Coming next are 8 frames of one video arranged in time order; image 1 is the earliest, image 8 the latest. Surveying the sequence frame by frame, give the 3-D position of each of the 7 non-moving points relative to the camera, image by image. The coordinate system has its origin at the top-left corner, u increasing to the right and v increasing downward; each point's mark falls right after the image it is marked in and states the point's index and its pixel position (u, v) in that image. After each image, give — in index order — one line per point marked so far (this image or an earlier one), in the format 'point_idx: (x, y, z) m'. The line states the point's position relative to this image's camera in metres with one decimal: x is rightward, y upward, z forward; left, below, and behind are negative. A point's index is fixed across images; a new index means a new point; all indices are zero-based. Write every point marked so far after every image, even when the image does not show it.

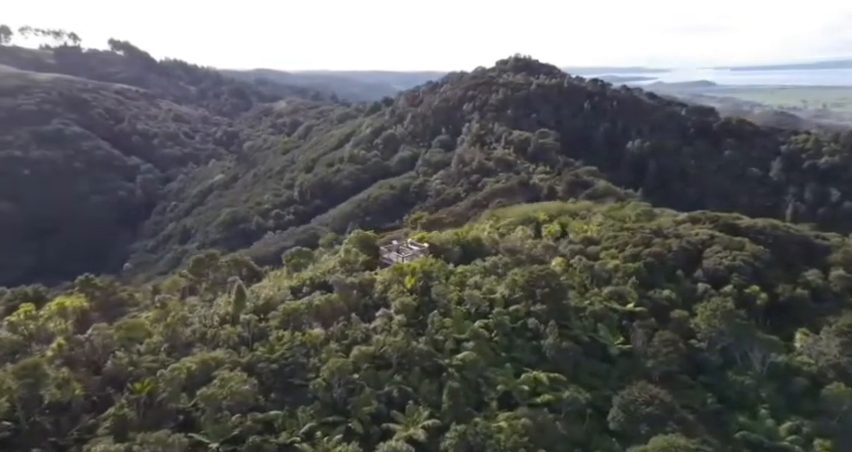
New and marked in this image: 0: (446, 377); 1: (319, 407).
0: (+0.6, -5.4, +19.9) m
1: (-3.5, -6.0, +18.5) m
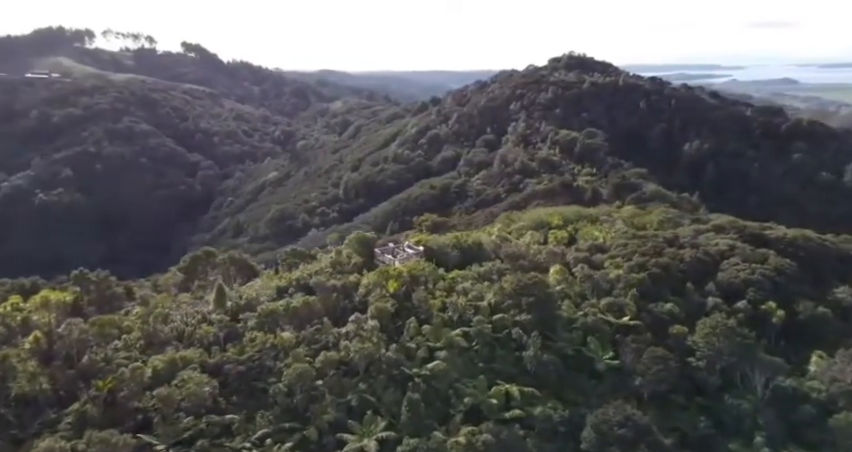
0: (-0.6, -5.6, +19.2) m
1: (-4.8, -6.1, +18.2) m
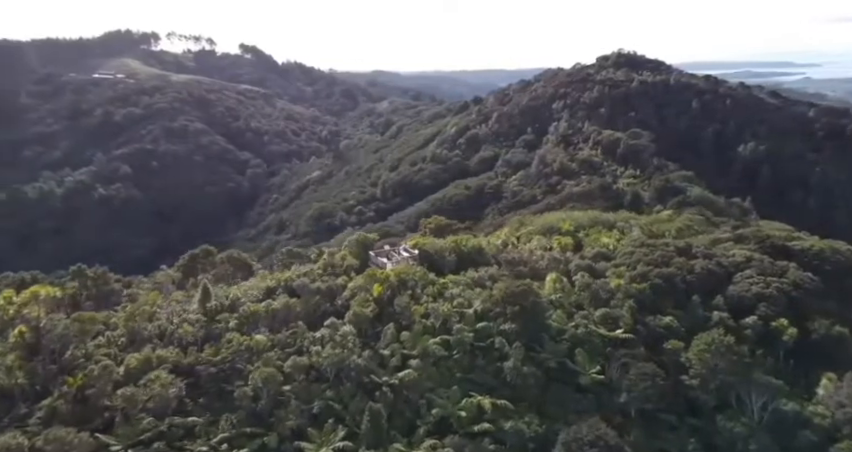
0: (-1.7, -5.8, +18.7) m
1: (-5.9, -6.2, +18.1) m
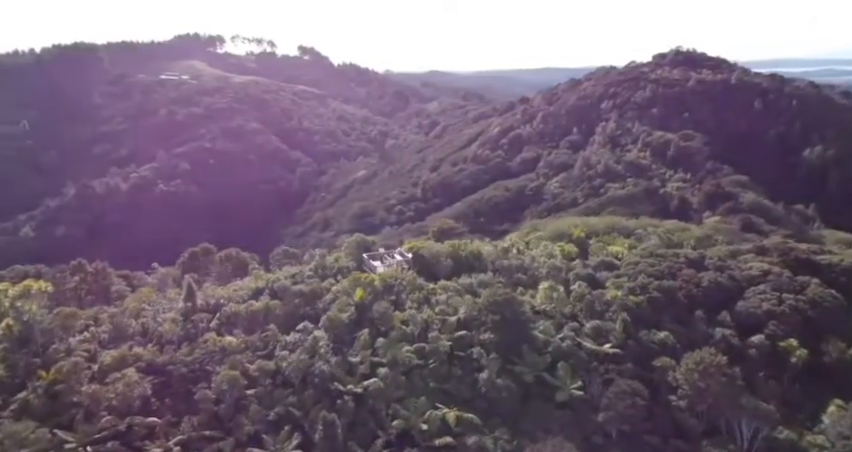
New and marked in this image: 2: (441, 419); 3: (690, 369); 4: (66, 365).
0: (-2.9, -5.9, +18.3) m
1: (-7.2, -6.2, +18.0) m
2: (+0.5, -6.3, +18.2) m
3: (+9.2, -5.0, +19.4) m
4: (-12.2, -4.7, +19.1) m
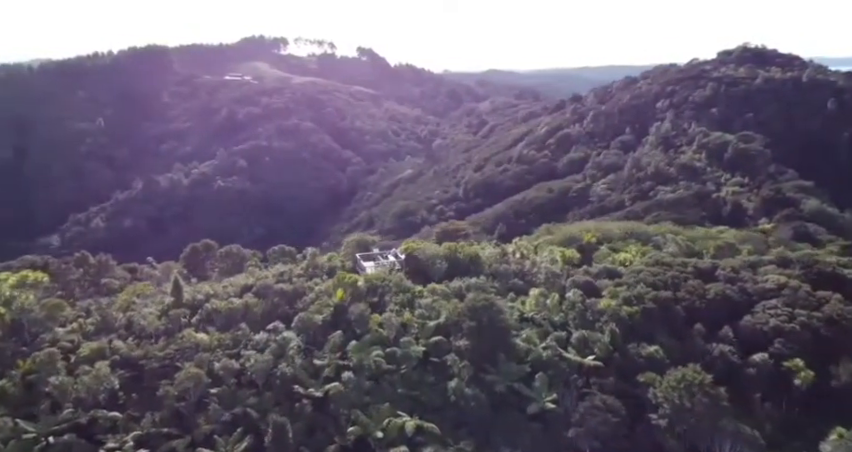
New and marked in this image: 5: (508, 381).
0: (-4.2, -5.9, +18.0) m
1: (-8.5, -6.1, +18.1) m
2: (-0.8, -6.3, +17.5) m
3: (+7.9, -5.2, +18.0) m
4: (-13.4, -4.5, +19.6) m
5: (+2.9, -5.5, +19.7) m
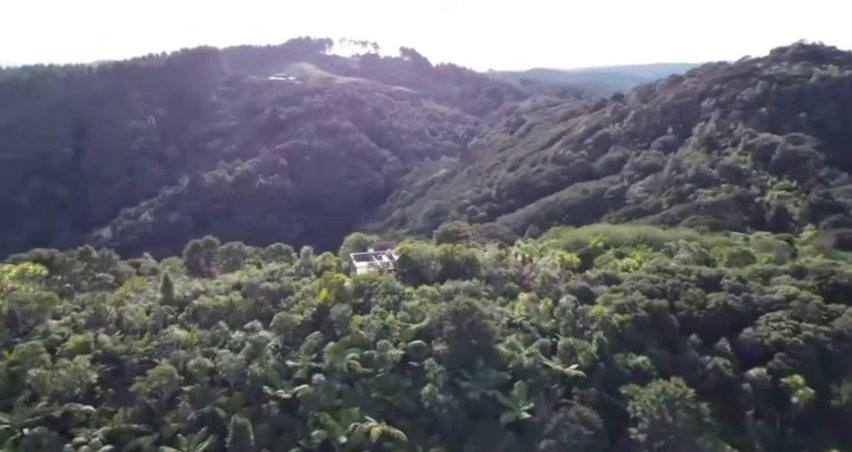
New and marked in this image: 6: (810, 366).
0: (-5.2, -5.9, +17.9) m
1: (-9.5, -6.0, +18.3) m
2: (-1.9, -6.4, +17.2) m
3: (+6.9, -5.4, +17.0) m
4: (-14.2, -4.3, +20.1) m
5: (+2.0, -5.6, +19.1) m
6: (+13.6, -5.0, +19.8) m
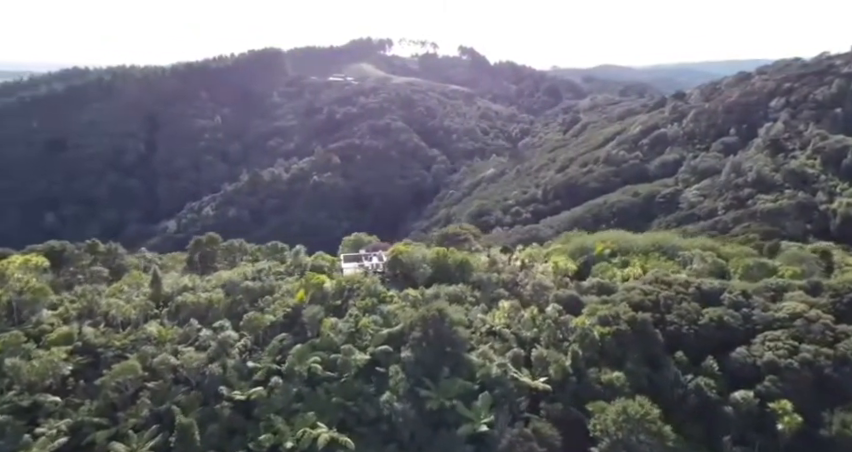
0: (-6.7, -5.9, +17.9) m
1: (-10.9, -5.9, +18.7) m
2: (-3.4, -6.4, +16.9) m
3: (+5.3, -5.6, +15.9) m
4: (-15.4, -4.1, +20.9) m
5: (+0.6, -5.7, +18.4) m
6: (+12.3, -5.4, +18.0) m
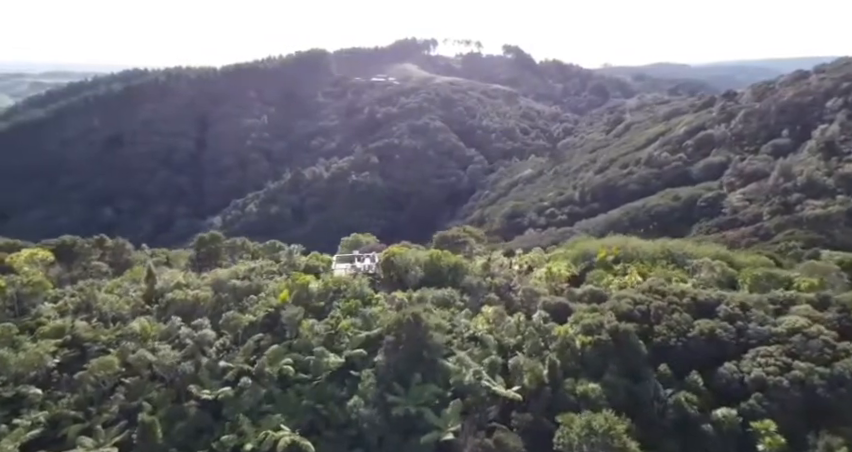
0: (-7.7, -5.9, +18.0) m
1: (-11.9, -5.8, +19.1) m
2: (-4.6, -6.5, +16.8) m
3: (+4.1, -5.8, +15.2) m
4: (-16.2, -4.0, +21.7) m
5: (-0.4, -5.8, +18.0) m
6: (+11.2, -5.7, +16.8) m
